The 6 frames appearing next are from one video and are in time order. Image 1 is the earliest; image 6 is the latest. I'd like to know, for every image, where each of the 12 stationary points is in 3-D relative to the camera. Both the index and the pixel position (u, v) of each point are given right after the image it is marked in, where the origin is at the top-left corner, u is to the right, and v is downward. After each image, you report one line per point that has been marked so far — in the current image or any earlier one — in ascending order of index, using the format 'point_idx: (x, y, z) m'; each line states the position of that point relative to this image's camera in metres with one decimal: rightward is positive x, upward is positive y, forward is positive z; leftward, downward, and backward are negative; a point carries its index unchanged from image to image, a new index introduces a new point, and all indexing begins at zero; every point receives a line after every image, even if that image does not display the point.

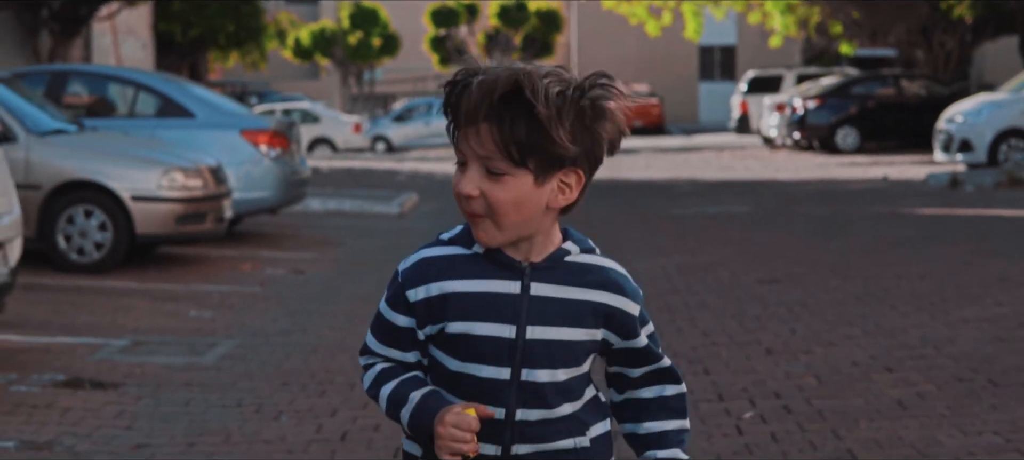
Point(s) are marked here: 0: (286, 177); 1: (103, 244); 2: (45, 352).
0: (-1.3, +0.3, +13.4) m
1: (-2.0, -0.1, +11.1) m
2: (-1.6, -0.4, +7.8) m
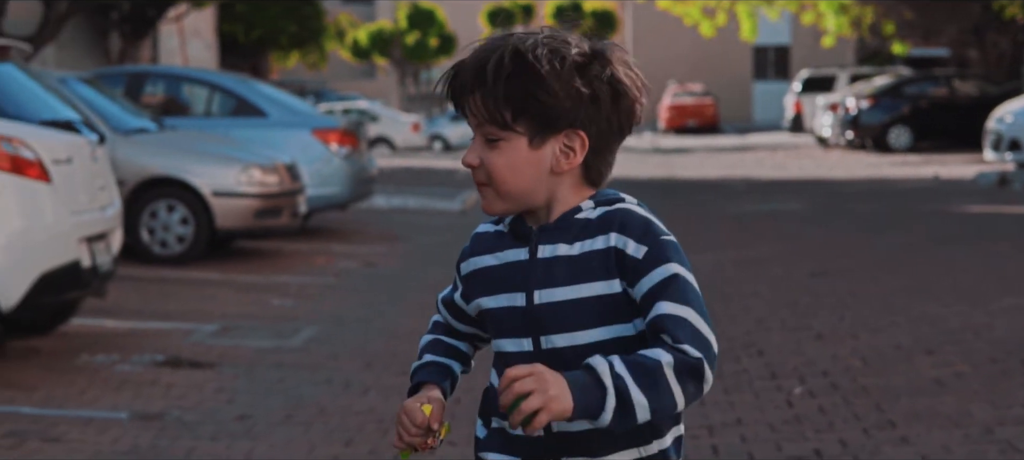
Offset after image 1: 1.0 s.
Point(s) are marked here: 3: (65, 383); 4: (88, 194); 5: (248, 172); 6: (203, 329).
0: (-1.0, +0.3, +14.0) m
1: (-1.6, 0.0, +11.7) m
2: (-1.3, -0.4, +8.3) m
3: (-1.3, -0.5, +7.0) m
4: (-1.4, +0.1, +7.5) m
5: (-1.3, +0.3, +11.7) m
6: (-1.1, -0.4, +8.6) m
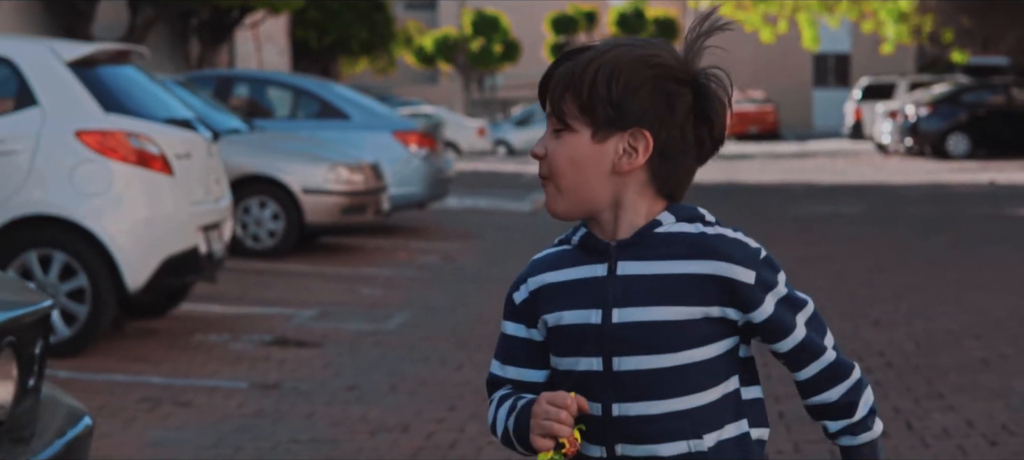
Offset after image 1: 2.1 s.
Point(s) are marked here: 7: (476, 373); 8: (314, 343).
0: (-0.5, +0.4, +14.7) m
1: (-1.3, 0.0, +12.4) m
2: (-1.0, -0.3, +9.0) m
3: (-1.1, -0.4, +7.7) m
4: (-1.1, +0.1, +8.2) m
5: (-0.9, +0.3, +12.4) m
6: (-0.8, -0.3, +9.3) m
7: (-0.1, -0.4, +7.2) m
8: (-0.7, -0.4, +8.2) m
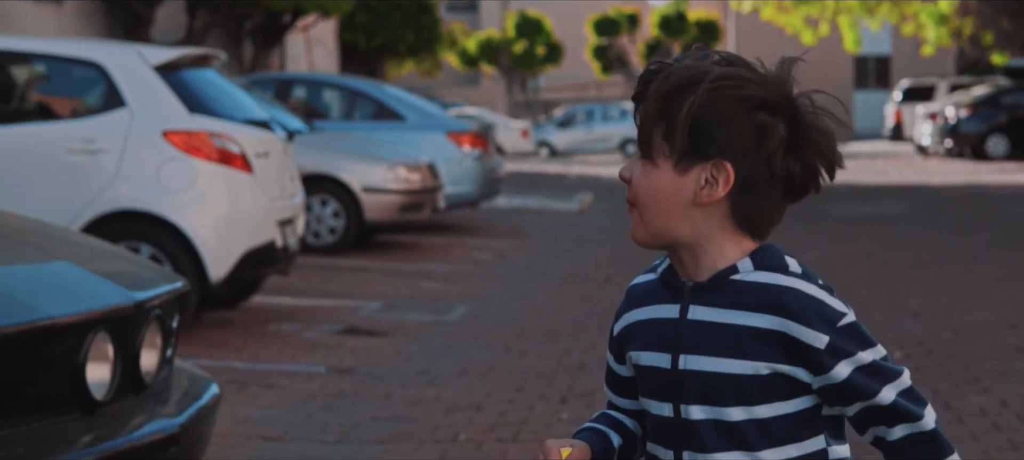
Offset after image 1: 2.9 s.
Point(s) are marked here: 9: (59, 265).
0: (-0.2, +0.4, +15.1) m
1: (-1.0, 0.0, +12.8) m
2: (-0.8, -0.3, +9.5) m
3: (-0.9, -0.4, +8.1) m
4: (-0.9, +0.2, +8.6) m
5: (-0.6, +0.3, +12.8) m
6: (-0.6, -0.3, +9.8) m
7: (+0.1, -0.4, +7.7) m
8: (-0.5, -0.4, +8.7) m
9: (-0.7, -0.1, +3.8) m
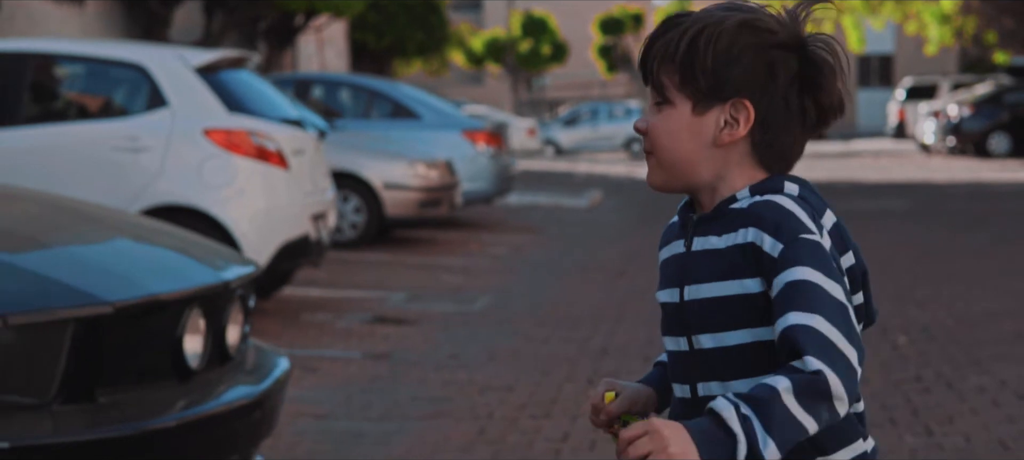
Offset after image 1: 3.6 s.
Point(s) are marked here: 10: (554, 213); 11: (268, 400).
0: (-0.1, +0.4, +15.5) m
1: (-0.9, 0.0, +13.2) m
2: (-0.7, -0.3, +9.9) m
3: (-0.8, -0.4, +8.5) m
4: (-0.8, +0.2, +9.1) m
5: (-0.6, +0.4, +13.3) m
6: (-0.5, -0.3, +10.2) m
7: (+0.2, -0.4, +8.1) m
8: (-0.4, -0.4, +9.1) m
9: (-0.7, 0.0, +4.2) m
10: (+0.3, +0.1, +17.9) m
11: (-0.4, -0.3, +4.2) m
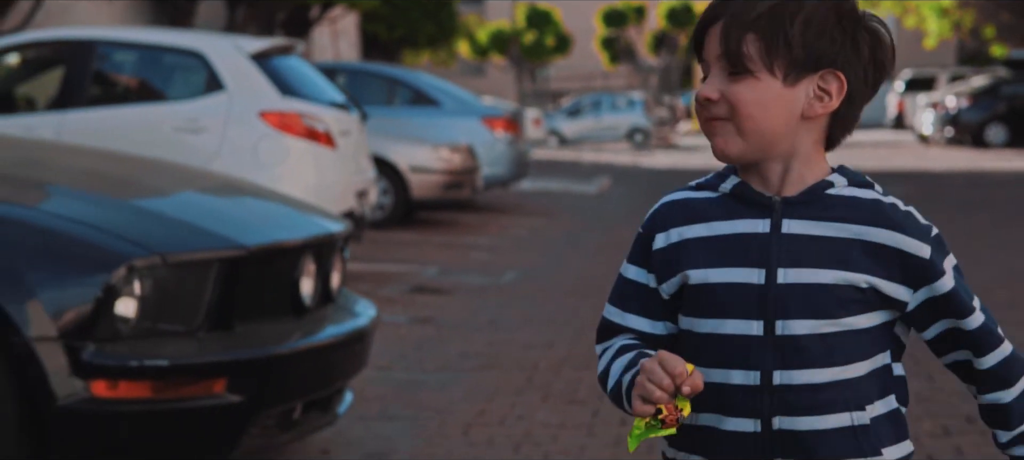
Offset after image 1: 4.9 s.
0: (0.0, +0.5, +16.2) m
1: (-0.8, +0.1, +13.9) m
2: (-0.6, -0.2, +10.6) m
3: (-0.7, -0.3, +9.2) m
4: (-0.6, +0.3, +9.7) m
5: (-0.4, +0.5, +13.9) m
6: (-0.4, -0.2, +10.9) m
7: (+0.3, -0.3, +8.7) m
8: (-0.3, -0.3, +9.8) m
9: (-0.5, 0.0, +4.9) m
10: (+0.5, +0.3, +18.6) m
11: (-0.3, -0.2, +4.8) m
